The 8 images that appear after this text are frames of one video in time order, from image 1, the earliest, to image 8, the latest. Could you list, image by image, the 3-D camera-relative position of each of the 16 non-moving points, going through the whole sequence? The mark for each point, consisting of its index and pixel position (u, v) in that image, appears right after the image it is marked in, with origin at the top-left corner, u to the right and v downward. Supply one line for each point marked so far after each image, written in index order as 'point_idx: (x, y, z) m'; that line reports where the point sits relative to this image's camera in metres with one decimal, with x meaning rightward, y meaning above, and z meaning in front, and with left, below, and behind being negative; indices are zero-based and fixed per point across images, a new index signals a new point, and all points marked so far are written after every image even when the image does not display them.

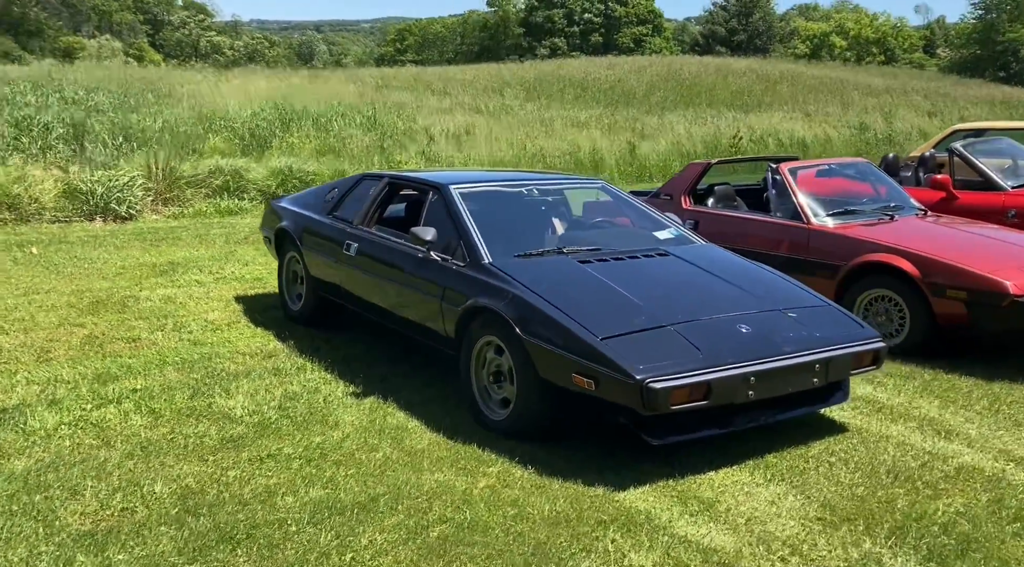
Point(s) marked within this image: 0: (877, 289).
0: (+2.5, -0.1, +5.5) m
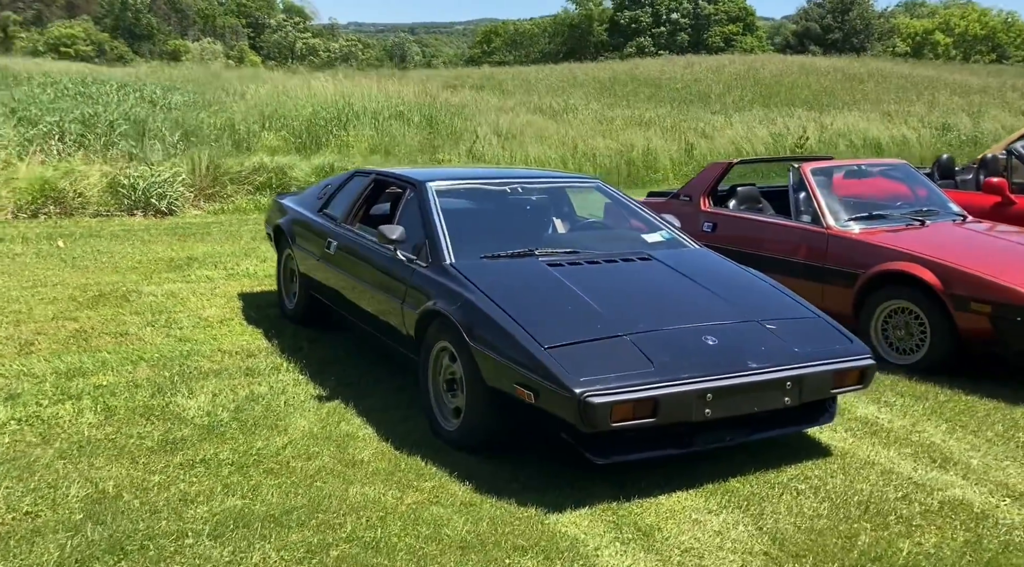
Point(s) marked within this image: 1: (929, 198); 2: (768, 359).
0: (+2.4, -0.1, +5.1) m
1: (+3.3, +0.7, +6.3) m
2: (+1.1, -0.3, +3.4) m
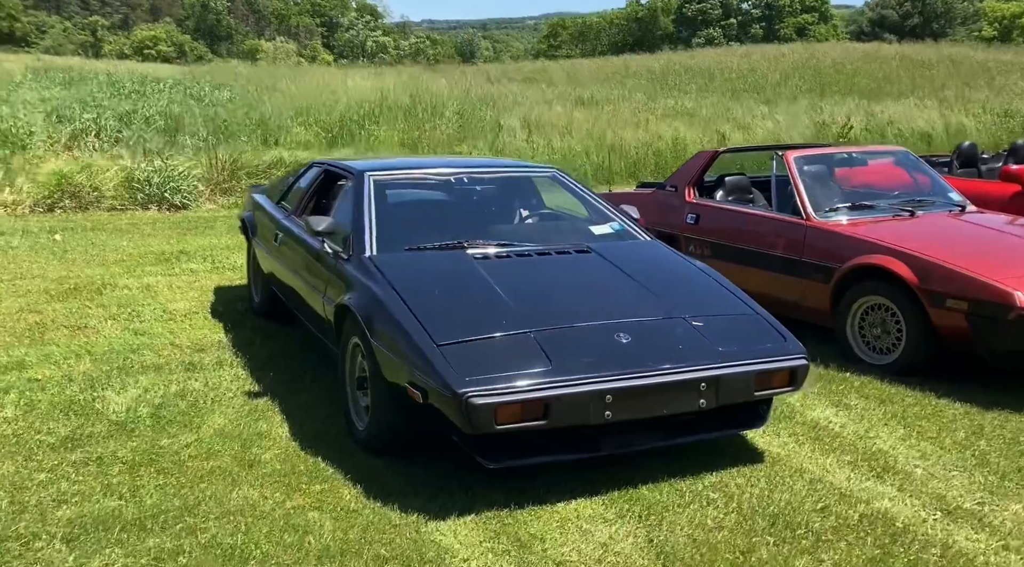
0: (+2.1, -0.1, +4.8) m
1: (+3.1, +0.7, +6.0) m
2: (+0.7, -0.3, +3.2) m
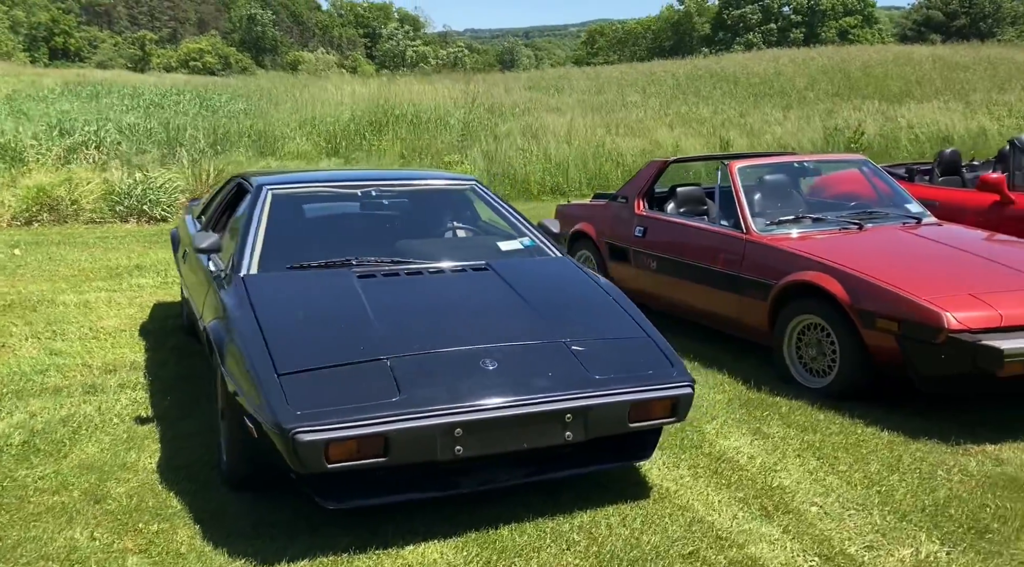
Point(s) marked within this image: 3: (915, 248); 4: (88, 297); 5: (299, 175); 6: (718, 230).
0: (+1.6, -0.2, +4.5) m
1: (+2.6, +0.6, +5.7) m
2: (+0.1, -0.4, +3.0) m
3: (+2.3, +0.2, +4.7) m
4: (-3.5, -0.1, +6.6) m
5: (-1.2, +0.6, +4.6) m
6: (+1.4, +0.4, +5.3) m
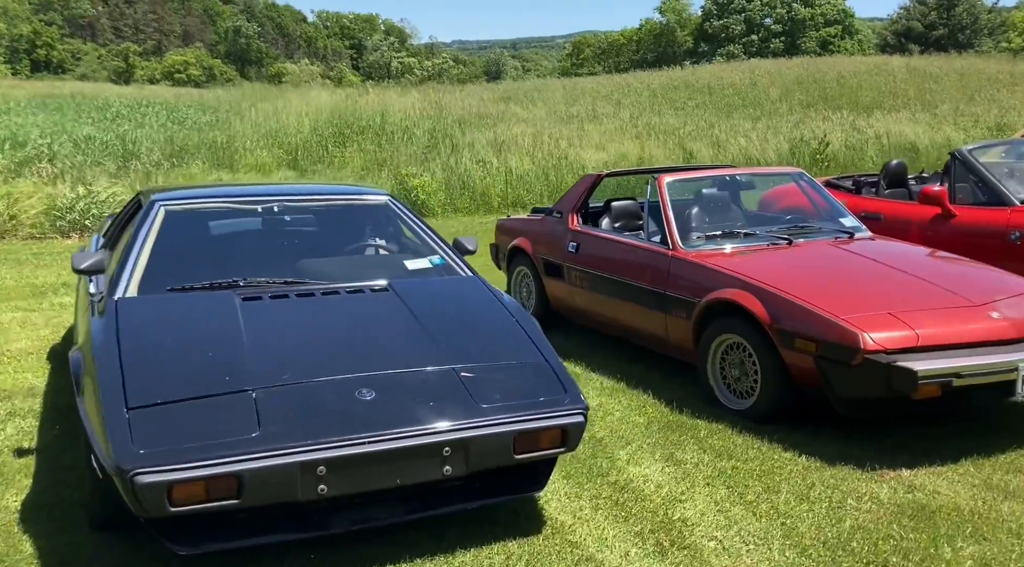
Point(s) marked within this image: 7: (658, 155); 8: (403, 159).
0: (+1.2, -0.3, +4.4) m
1: (+2.1, +0.5, +5.6) m
2: (-0.3, -0.5, +2.8) m
3: (+1.9, +0.1, +4.6) m
4: (-4.0, -0.3, +6.4) m
5: (-1.7, +0.5, +4.4) m
6: (+0.9, +0.2, +5.2) m
7: (+2.9, +2.5, +15.8) m
8: (-2.0, +2.3, +15.0) m
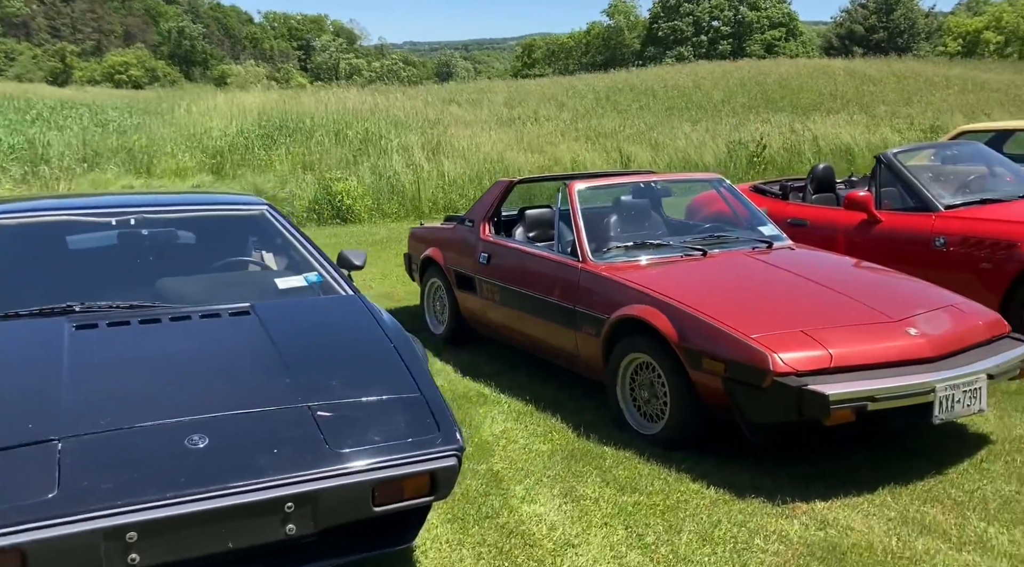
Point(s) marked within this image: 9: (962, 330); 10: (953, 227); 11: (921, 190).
0: (+0.6, -0.4, +4.1) m
1: (+1.5, +0.4, +5.3) m
2: (-0.7, -0.6, +2.4) m
3: (+1.3, 0.0, +4.3) m
4: (-4.7, -0.4, +5.7) m
5: (-2.2, +0.4, +3.9) m
6: (+0.3, +0.2, +4.9) m
7: (+1.6, +2.4, +15.6) m
8: (-3.2, +2.2, +14.5) m
9: (+2.1, -0.2, +3.7) m
10: (+3.1, +0.4, +5.6) m
11: (+3.1, +0.7, +6.0) m
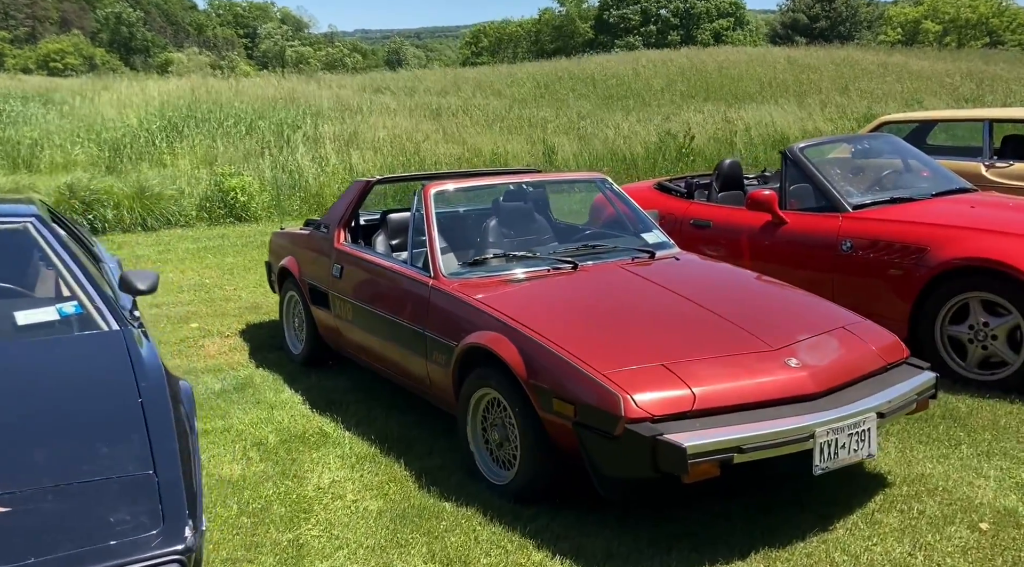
0: (-0.1, -0.5, +3.5) m
1: (+0.7, +0.4, +4.8) m
2: (-1.4, -0.7, +1.7) m
3: (+0.5, 0.0, +3.7) m
4: (-5.5, -0.6, +4.8) m
5: (-3.0, +0.2, +3.1) m
6: (-0.5, +0.1, +4.2) m
7: (+0.1, +2.5, +15.0) m
8: (-4.6, +2.2, +13.6) m
9: (+1.4, -0.3, +3.2) m
10: (+2.2, +0.3, +5.1) m
11: (+2.2, +0.7, +5.6) m
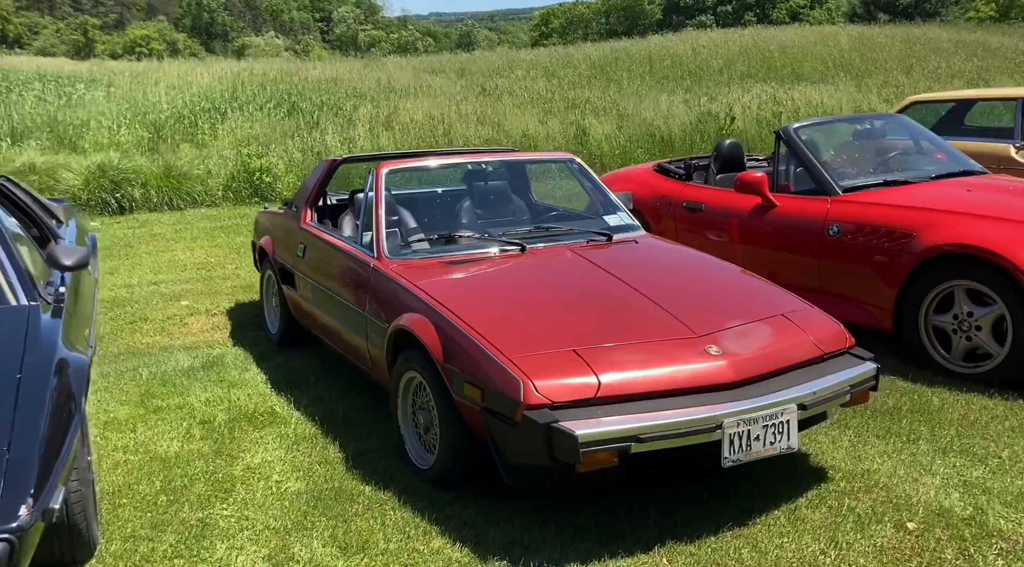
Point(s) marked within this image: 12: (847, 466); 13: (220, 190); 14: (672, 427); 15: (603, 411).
0: (-0.4, -0.4, +3.4) m
1: (+0.5, +0.5, +4.6) m
2: (-1.8, -0.6, +1.8) m
3: (+0.3, 0.0, +3.6) m
4: (-5.7, -0.4, +5.2) m
5: (-3.3, +0.4, +3.3) m
6: (-0.8, +0.2, +4.2) m
7: (+0.7, +2.8, +14.8) m
8: (-4.1, +2.5, +13.9) m
9: (+1.0, -0.2, +3.1) m
10: (+2.0, +0.4, +4.9) m
11: (+2.0, +0.8, +5.3) m
12: (+1.4, -0.8, +3.3) m
13: (-3.9, +1.3, +10.9) m
14: (+0.5, -0.5, +2.7) m
15: (+0.3, -0.4, +2.7) m
